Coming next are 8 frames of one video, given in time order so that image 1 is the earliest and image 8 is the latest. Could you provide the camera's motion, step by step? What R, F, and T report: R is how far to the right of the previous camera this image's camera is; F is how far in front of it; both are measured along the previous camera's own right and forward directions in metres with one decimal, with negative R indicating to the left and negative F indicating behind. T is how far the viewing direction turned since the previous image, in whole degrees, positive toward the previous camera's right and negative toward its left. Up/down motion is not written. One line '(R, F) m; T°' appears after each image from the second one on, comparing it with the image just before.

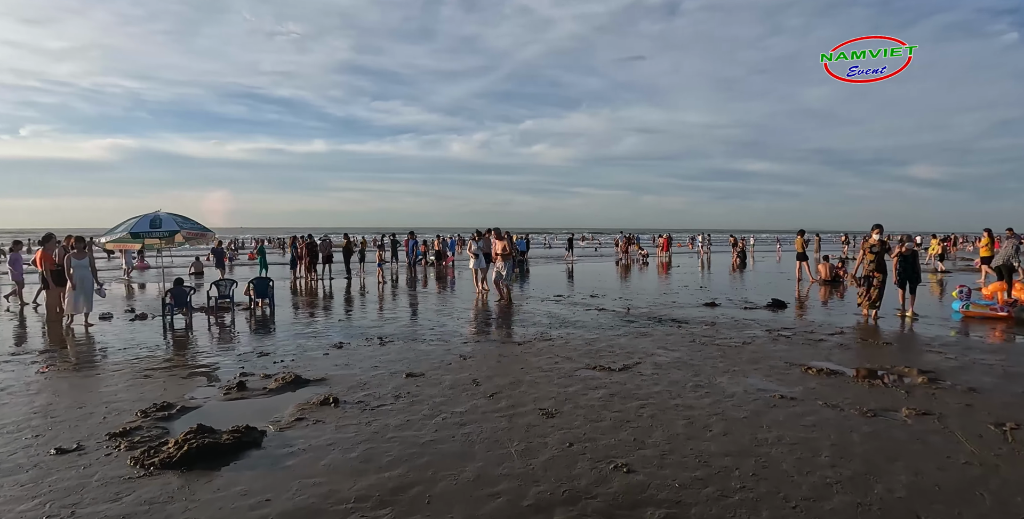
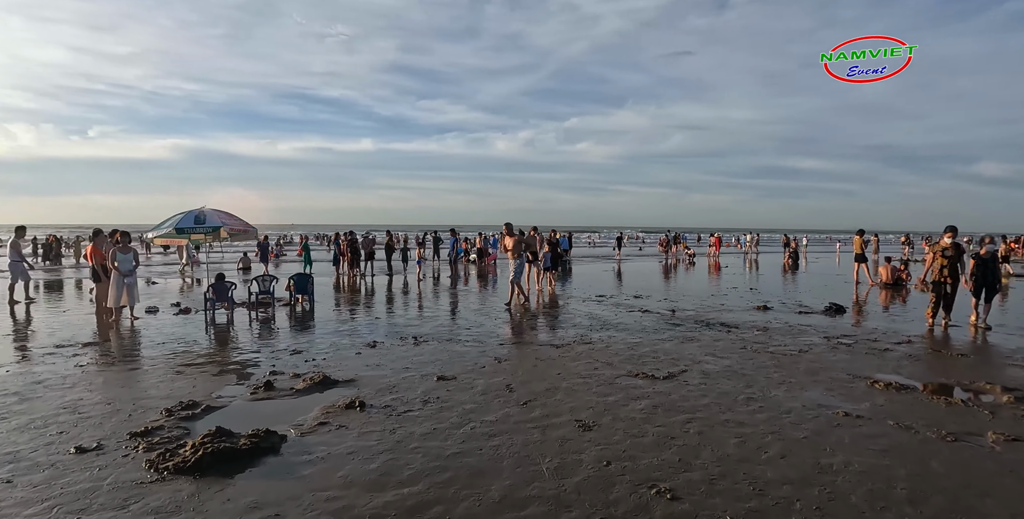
(+0.1, +0.4) m; -4°
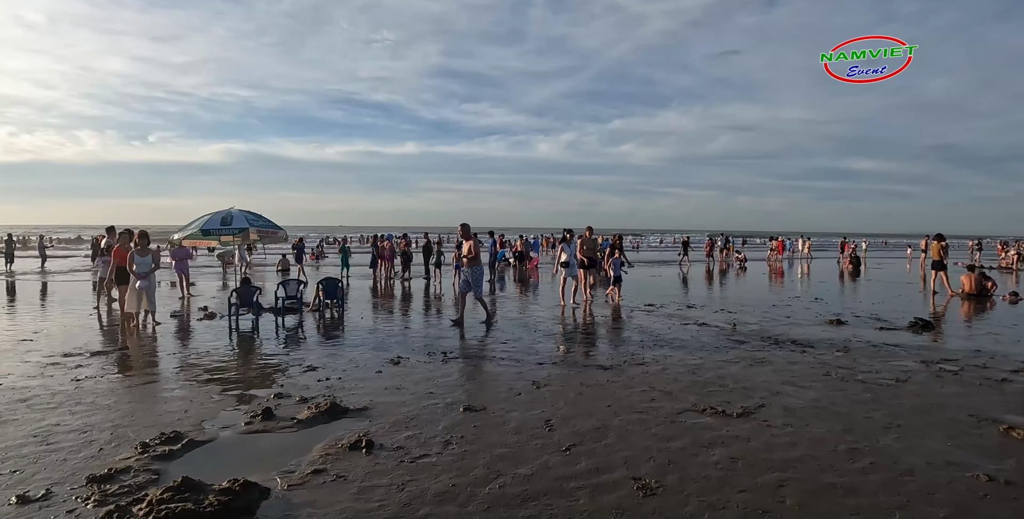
(0.0, +1.1) m; -4°
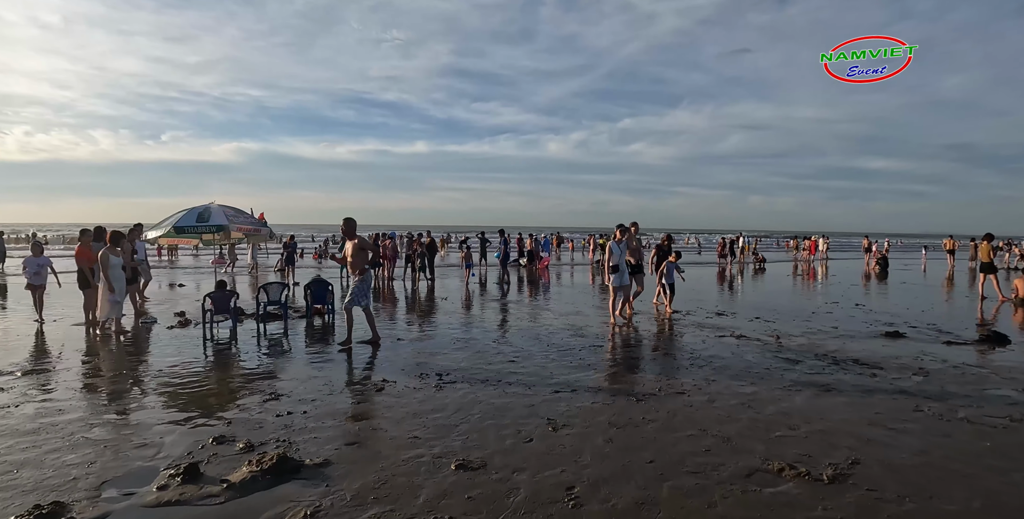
(0.0, +1.5) m; -1°
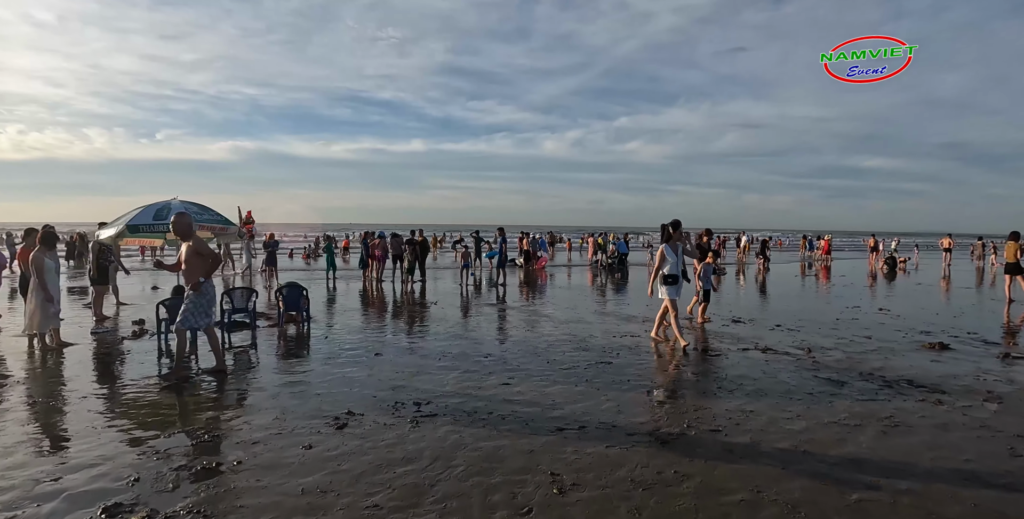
(0.0, +1.3) m; 0°
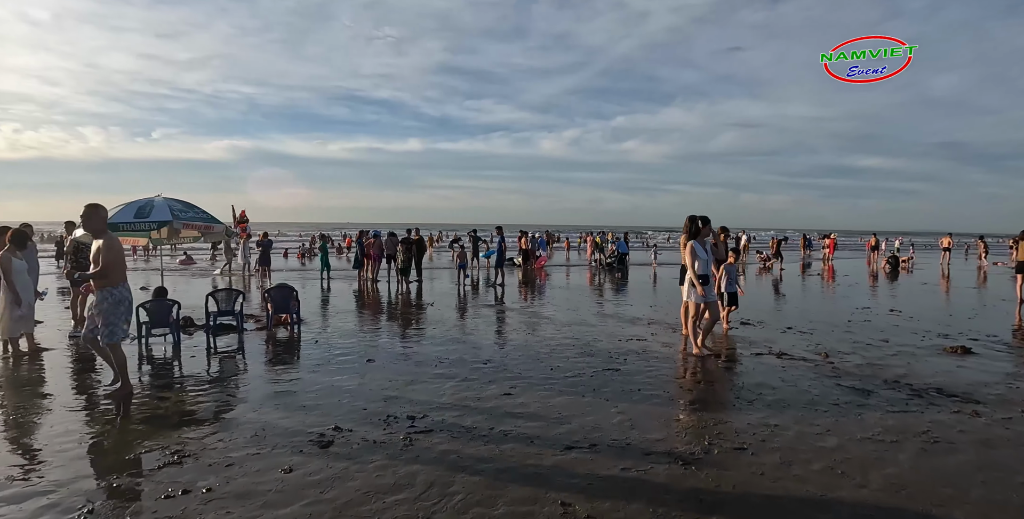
(0.0, +0.5) m; 0°
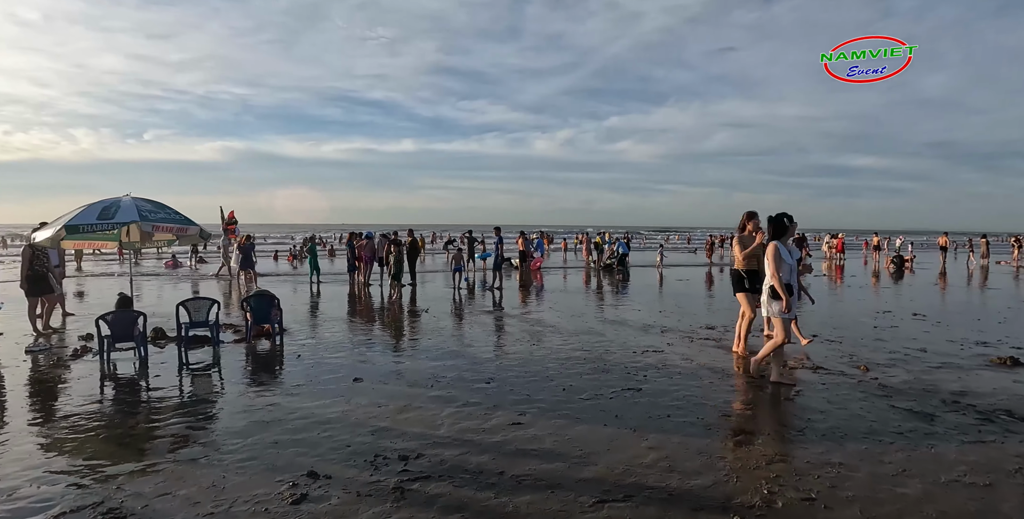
(-0.1, +0.9) m; +1°
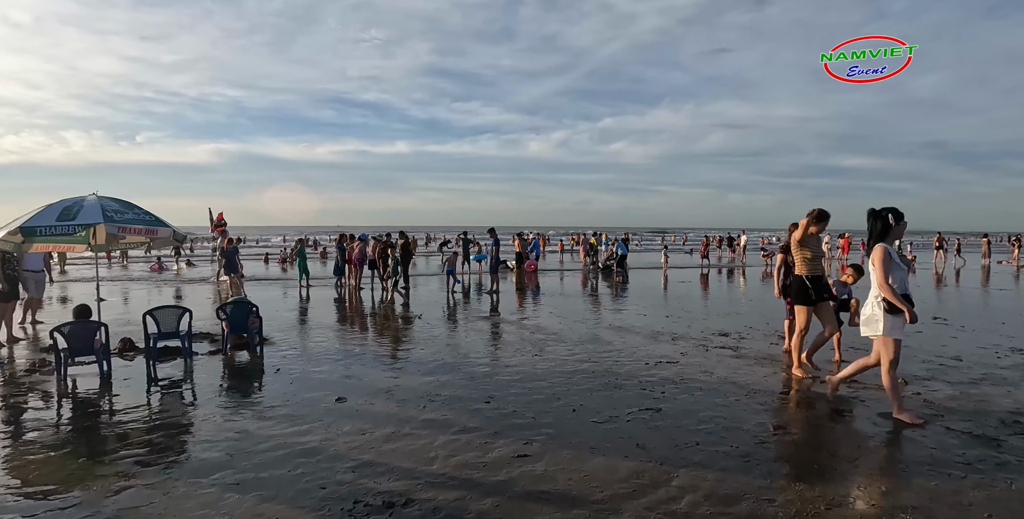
(-0.1, +0.8) m; 0°
